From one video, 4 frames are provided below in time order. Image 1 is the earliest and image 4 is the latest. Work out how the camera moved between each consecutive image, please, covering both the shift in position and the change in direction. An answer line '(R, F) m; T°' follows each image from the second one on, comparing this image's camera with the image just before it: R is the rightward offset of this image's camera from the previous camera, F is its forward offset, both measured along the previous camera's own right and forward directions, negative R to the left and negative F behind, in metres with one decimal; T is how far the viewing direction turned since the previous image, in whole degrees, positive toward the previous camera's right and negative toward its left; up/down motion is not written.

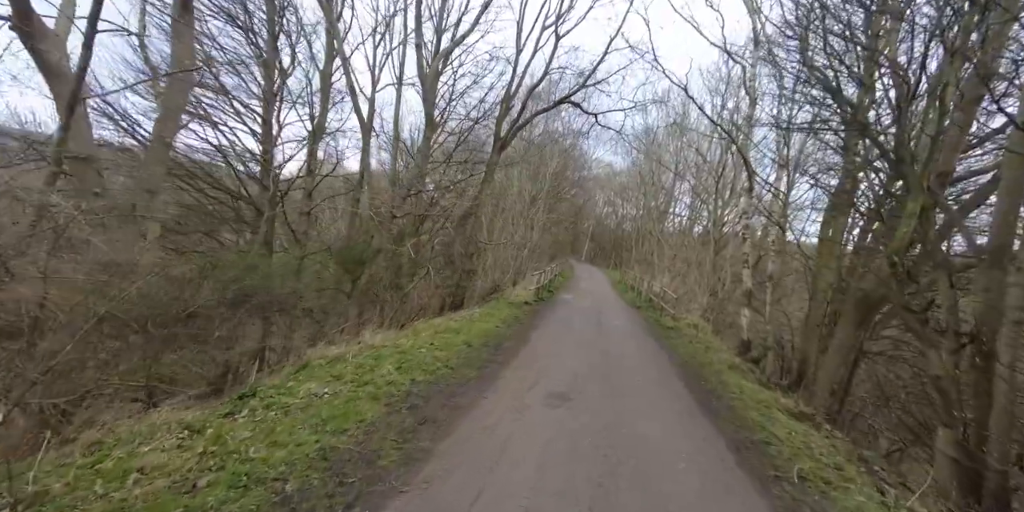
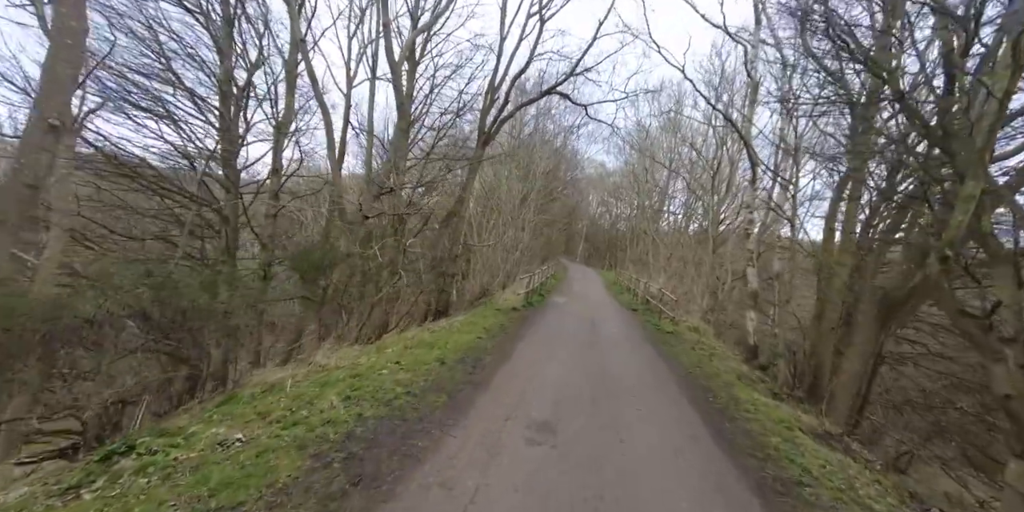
(+0.2, +0.9) m; +1°
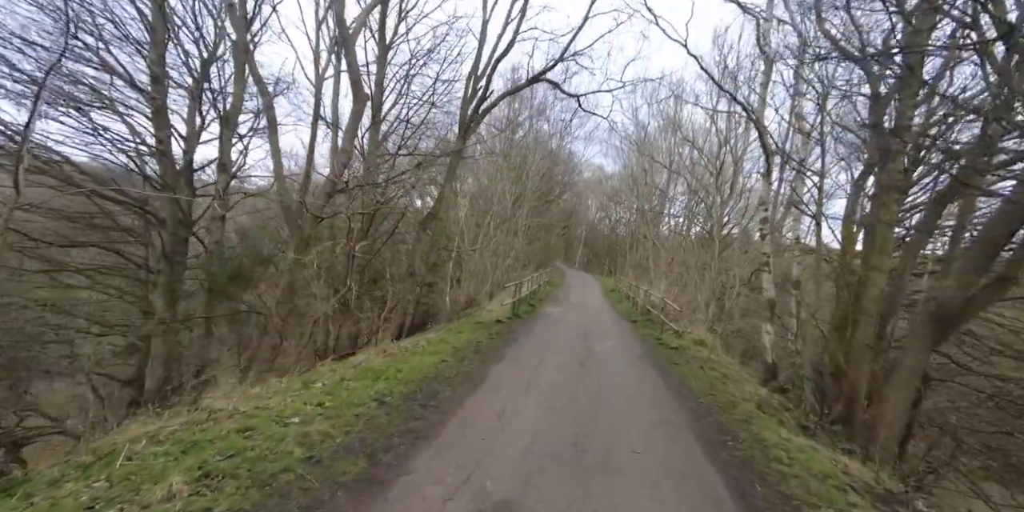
(+0.4, +1.3) m; 0°
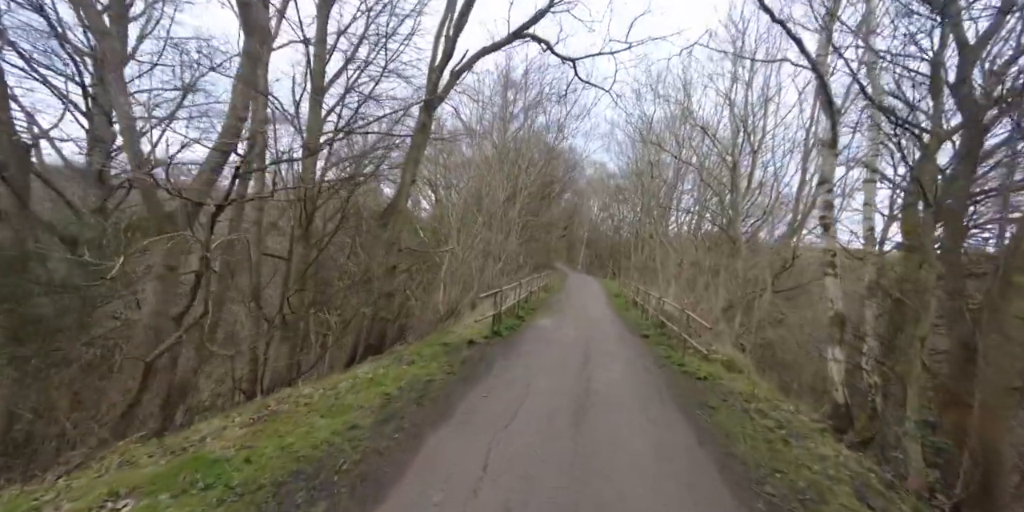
(+0.5, +2.4) m; 0°
